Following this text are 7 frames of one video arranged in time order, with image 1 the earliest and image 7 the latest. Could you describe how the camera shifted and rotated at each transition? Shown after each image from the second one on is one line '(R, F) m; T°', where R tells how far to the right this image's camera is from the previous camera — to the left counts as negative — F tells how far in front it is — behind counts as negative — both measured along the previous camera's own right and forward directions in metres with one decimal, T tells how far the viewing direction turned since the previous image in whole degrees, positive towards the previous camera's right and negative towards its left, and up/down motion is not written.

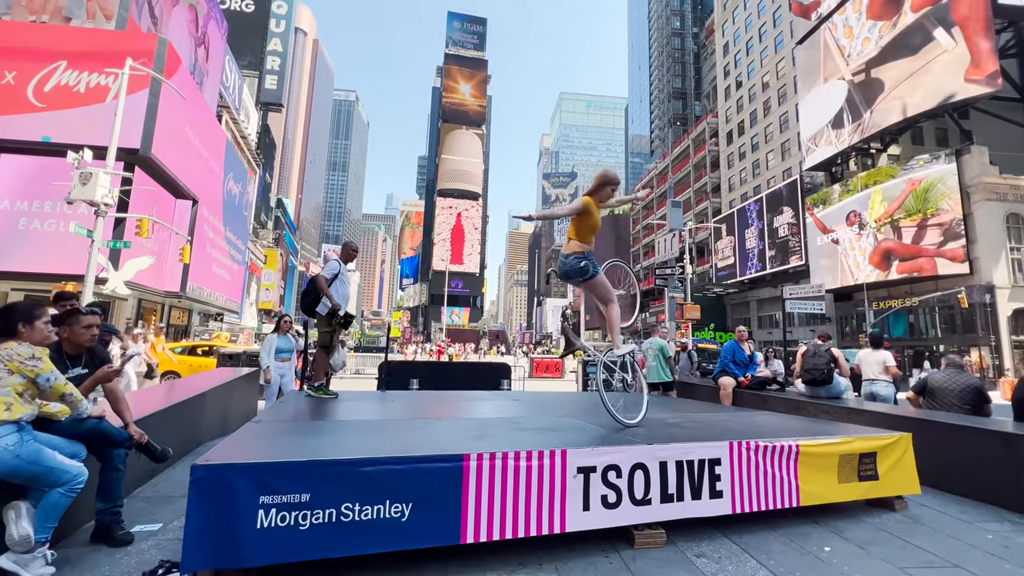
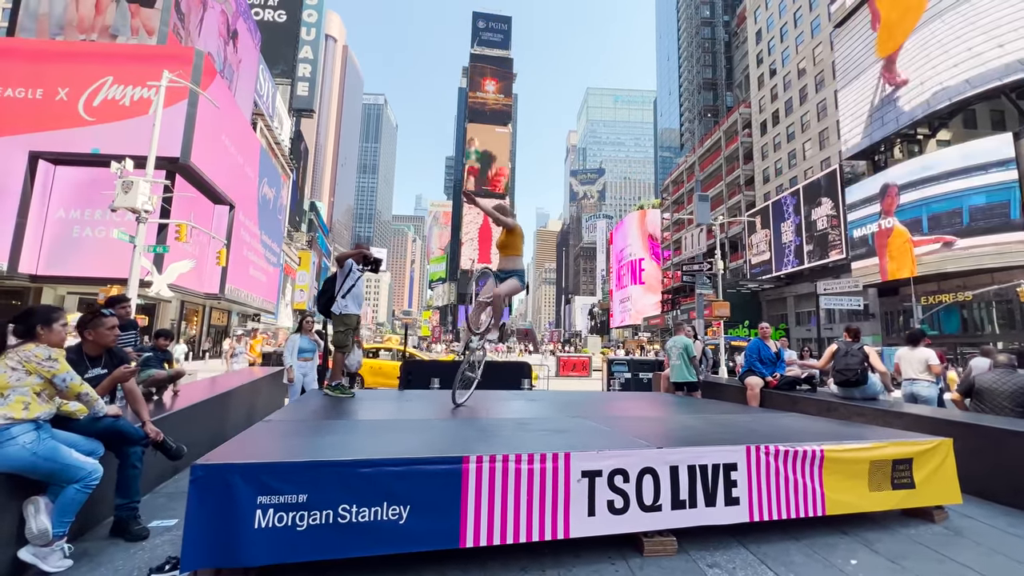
(+0.2, +0.1) m; -4°
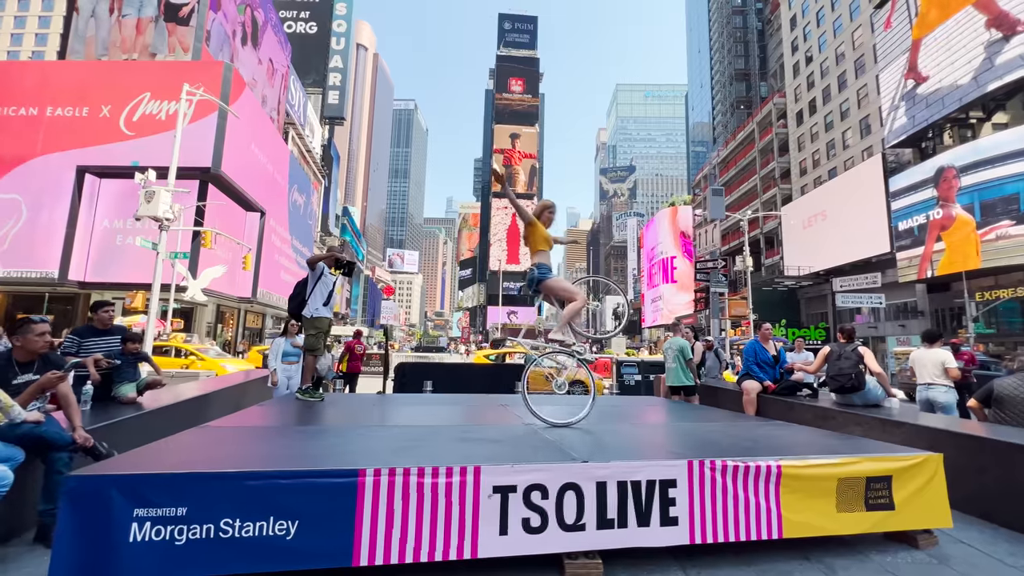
(+0.8, +0.2) m; -4°
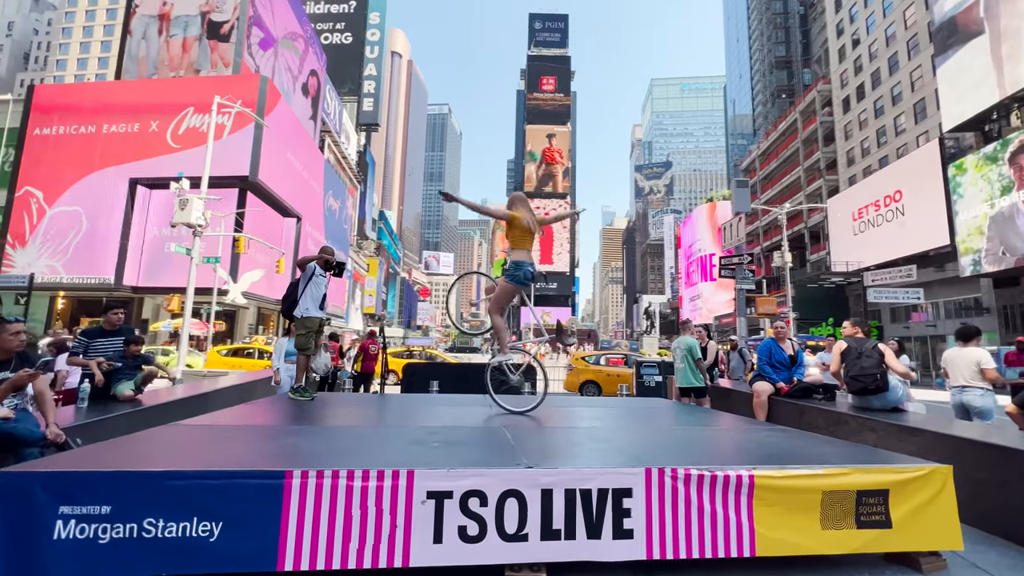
(+0.6, +0.2) m; -5°
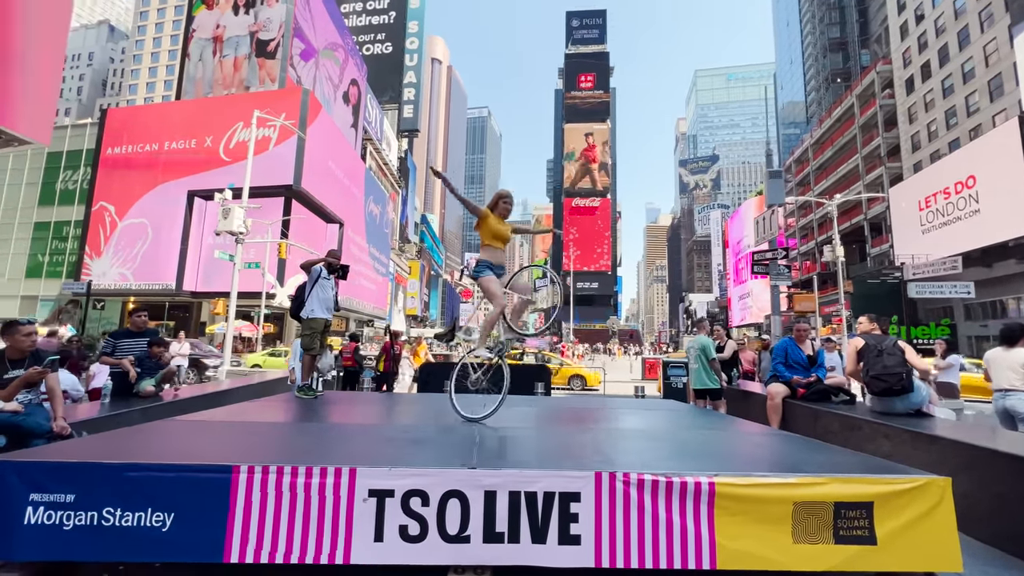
(+0.6, +0.1) m; -6°
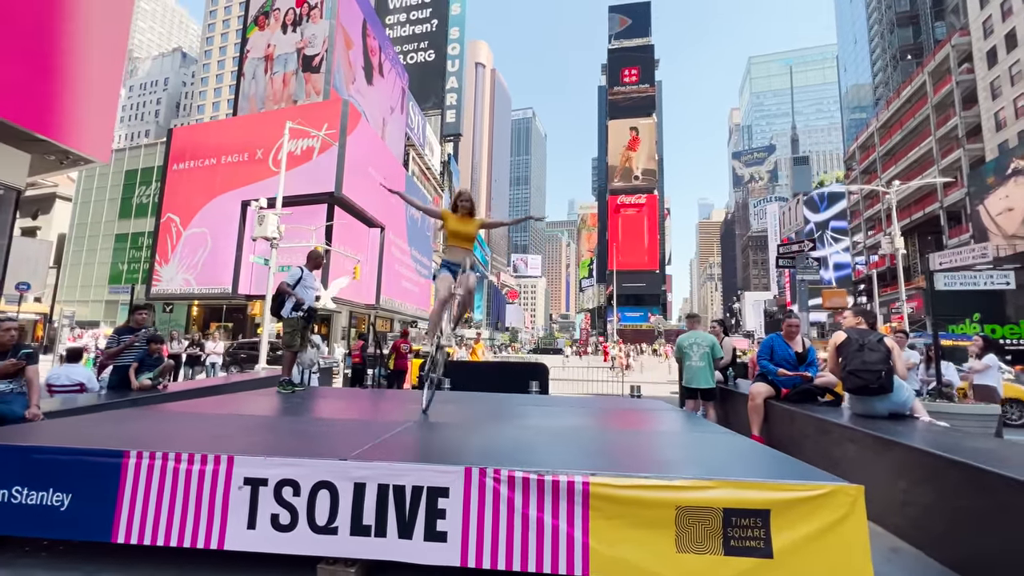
(+1.0, +0.1) m; -6°
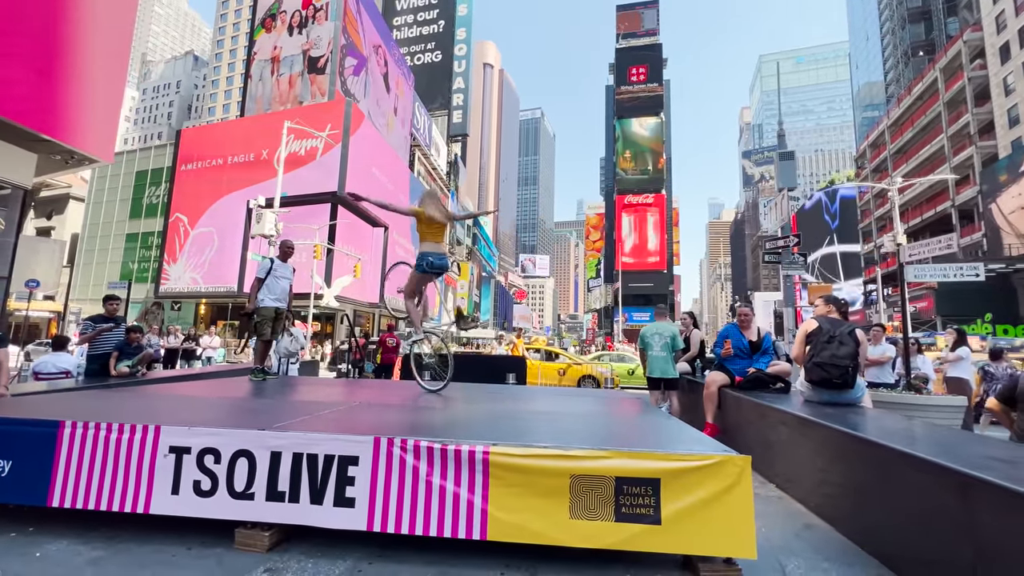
(+0.6, -0.1) m; -1°
